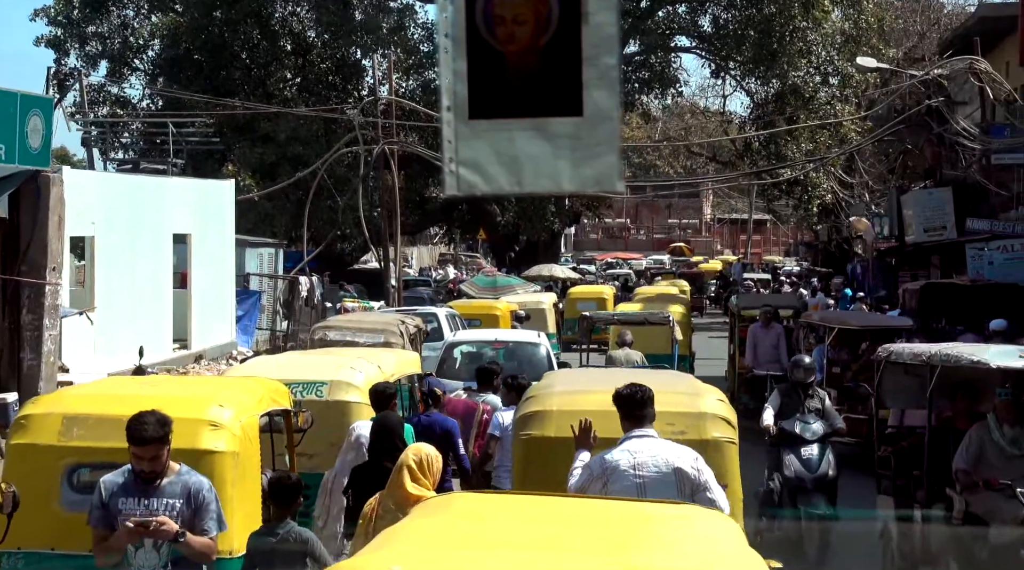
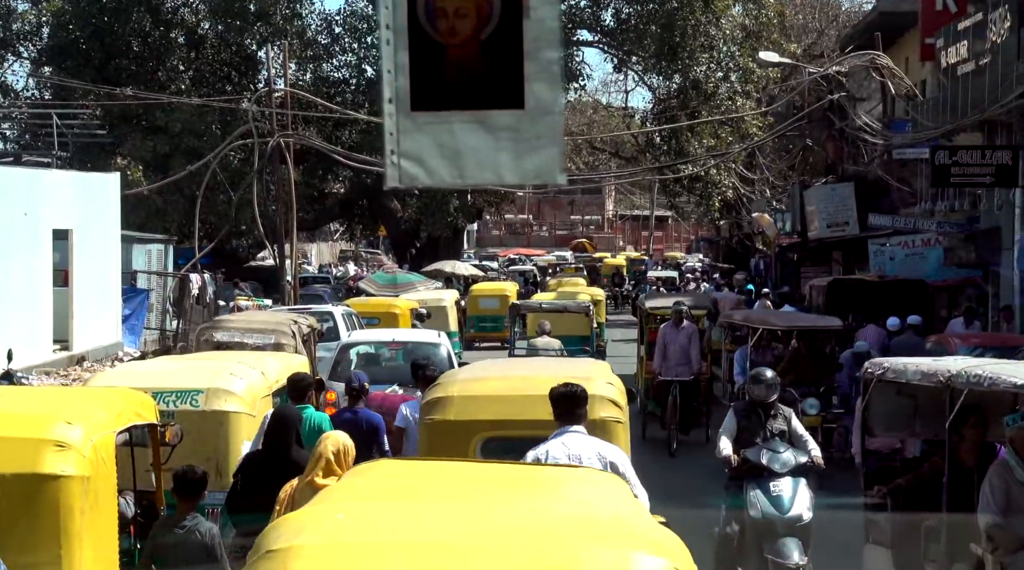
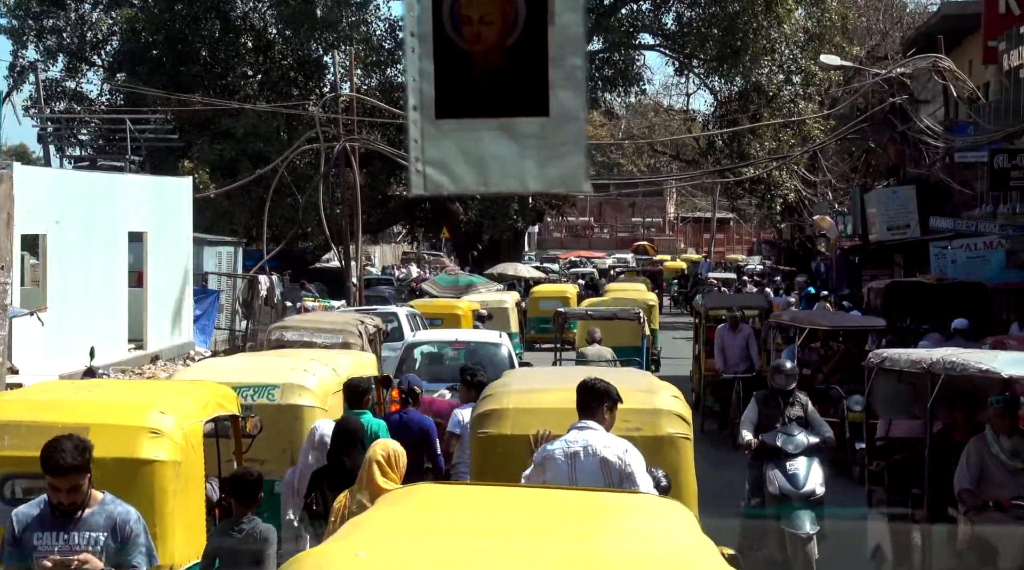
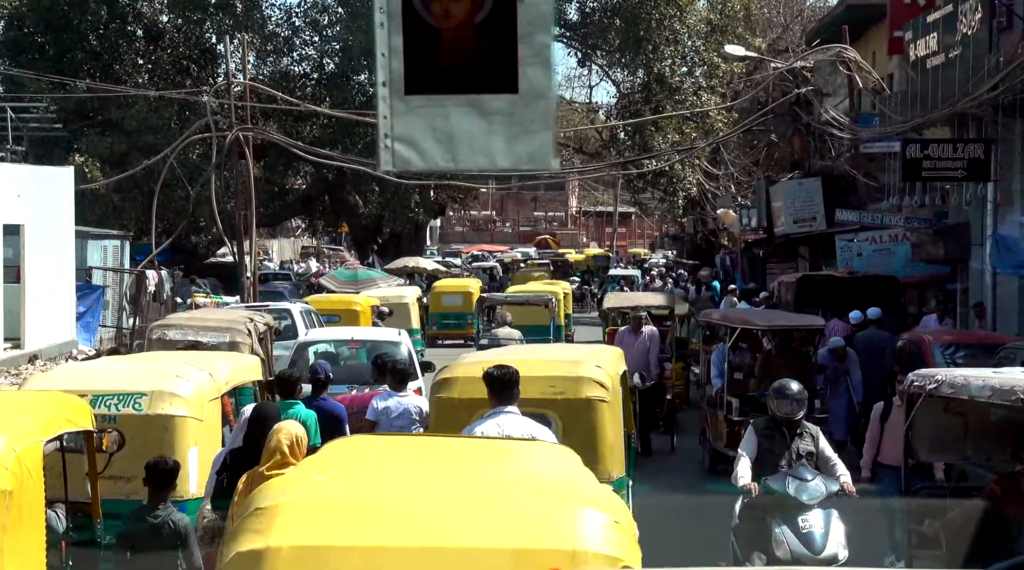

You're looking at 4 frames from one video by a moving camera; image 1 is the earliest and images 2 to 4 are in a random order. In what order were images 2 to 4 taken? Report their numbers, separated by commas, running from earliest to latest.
3, 2, 4
